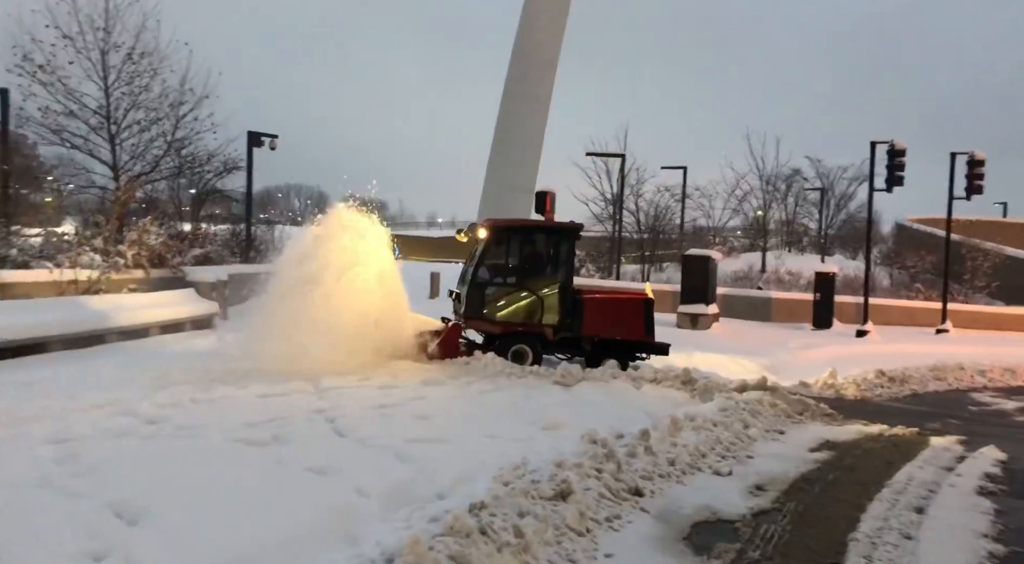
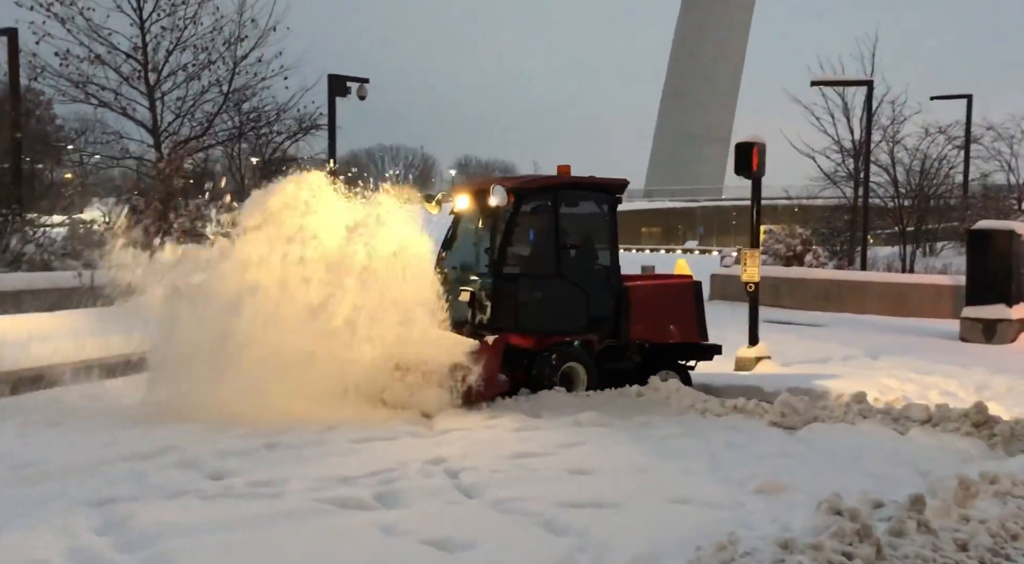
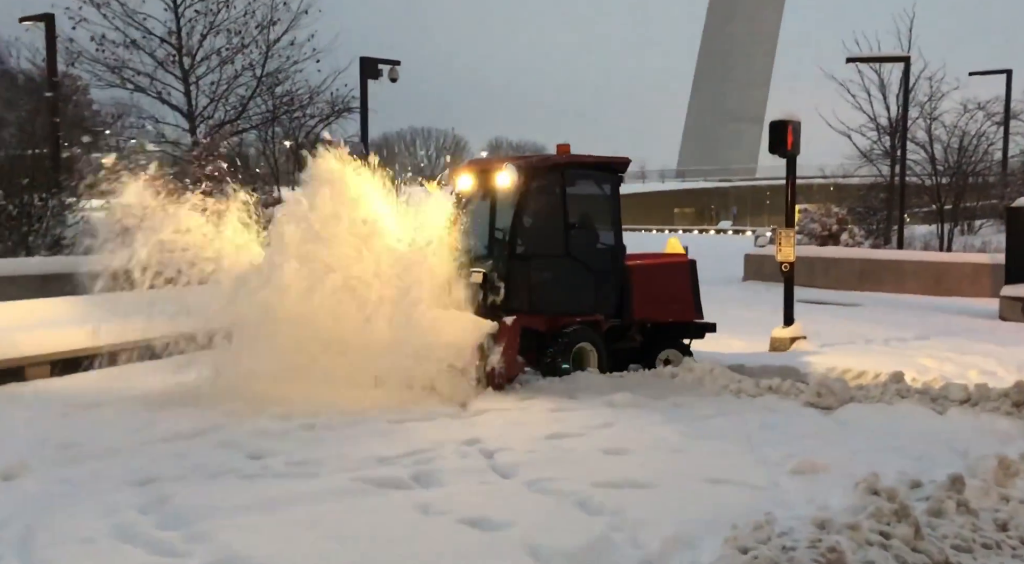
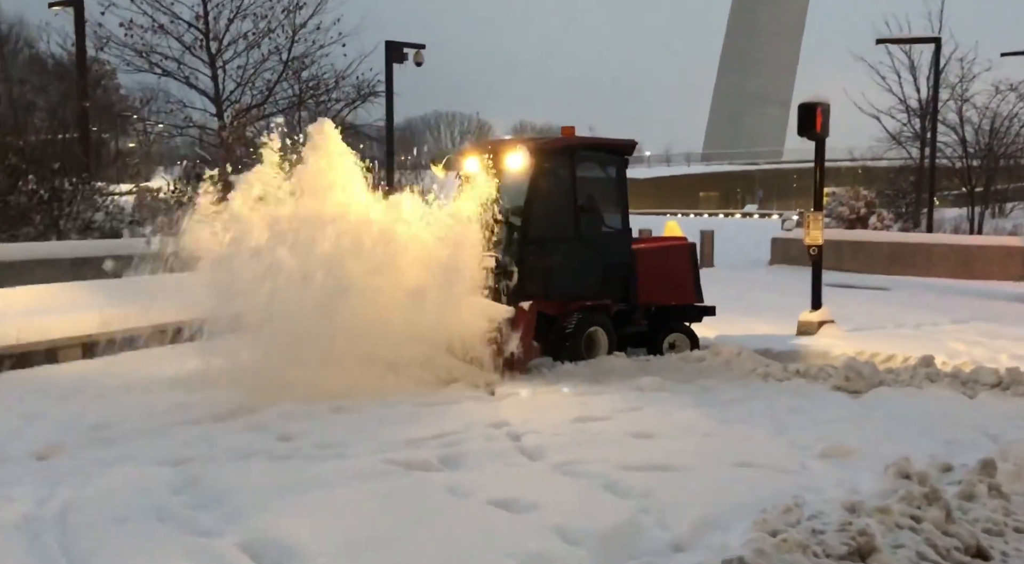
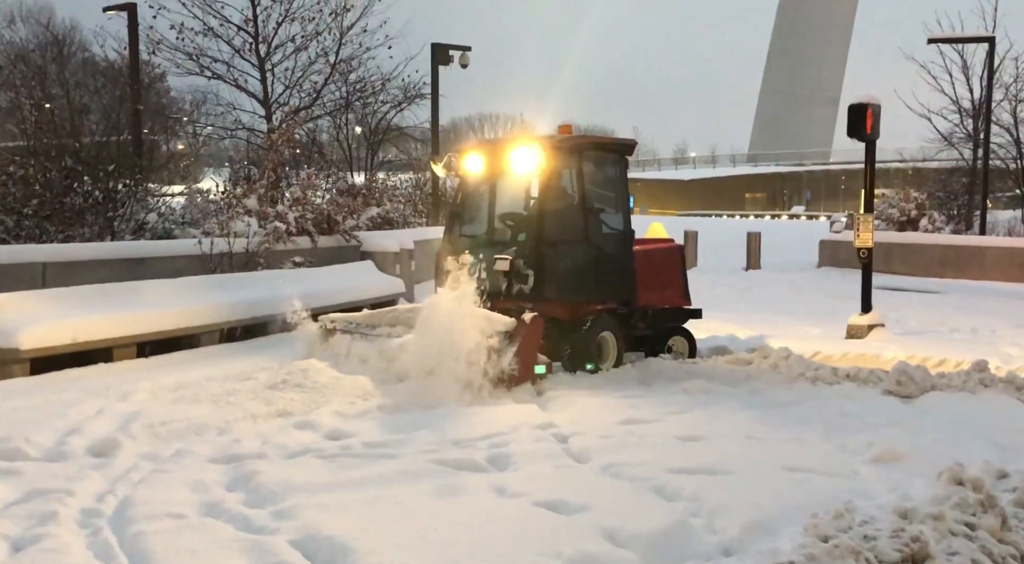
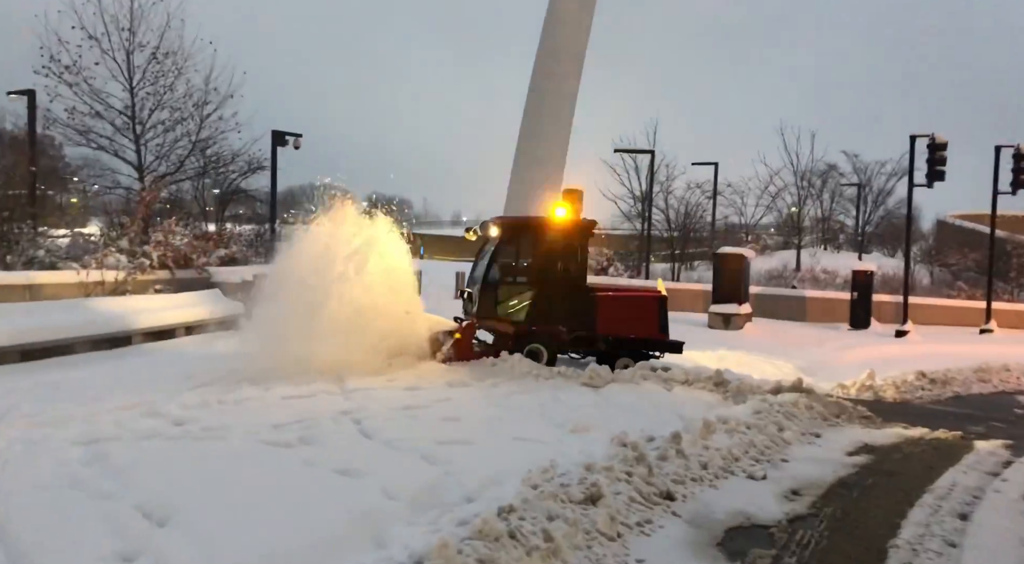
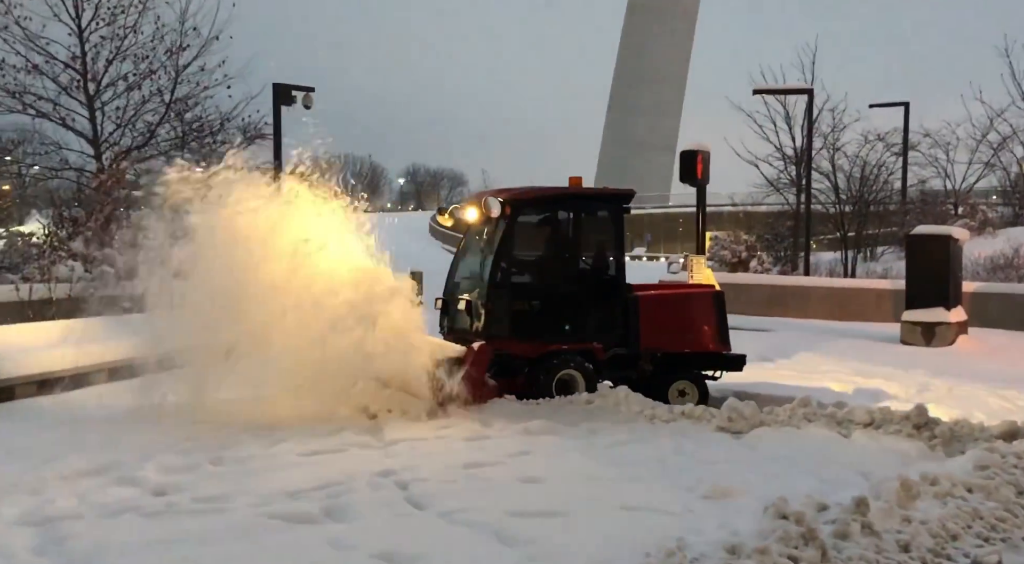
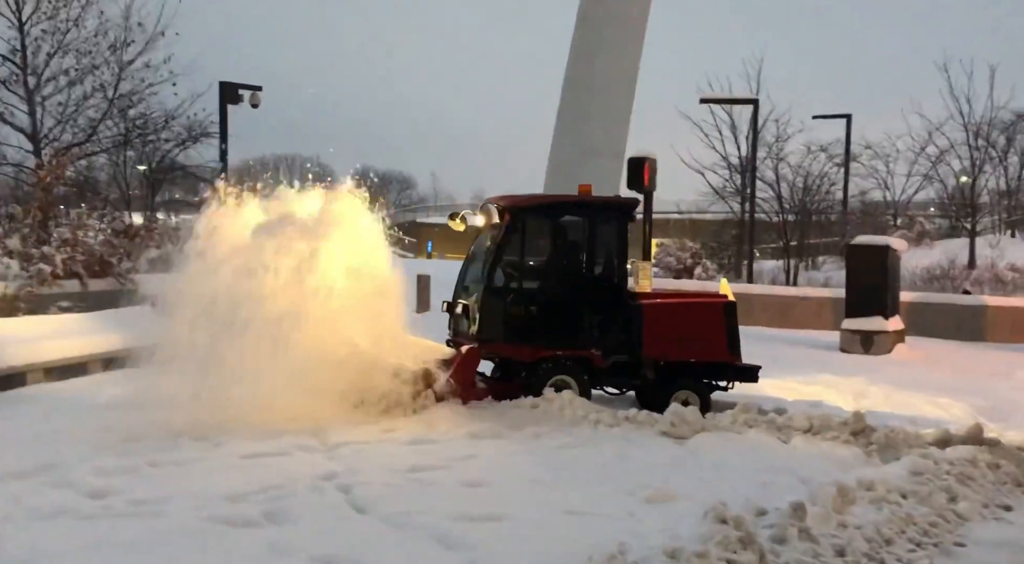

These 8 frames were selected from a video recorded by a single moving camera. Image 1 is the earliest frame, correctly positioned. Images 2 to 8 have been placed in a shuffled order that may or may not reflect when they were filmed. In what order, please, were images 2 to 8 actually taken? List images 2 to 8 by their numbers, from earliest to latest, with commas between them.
6, 8, 7, 2, 3, 4, 5
